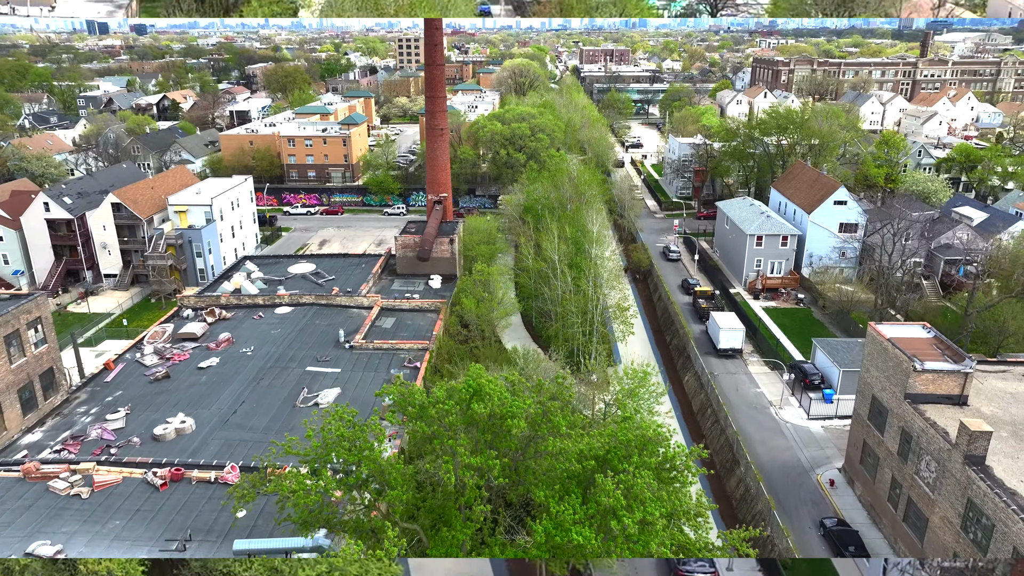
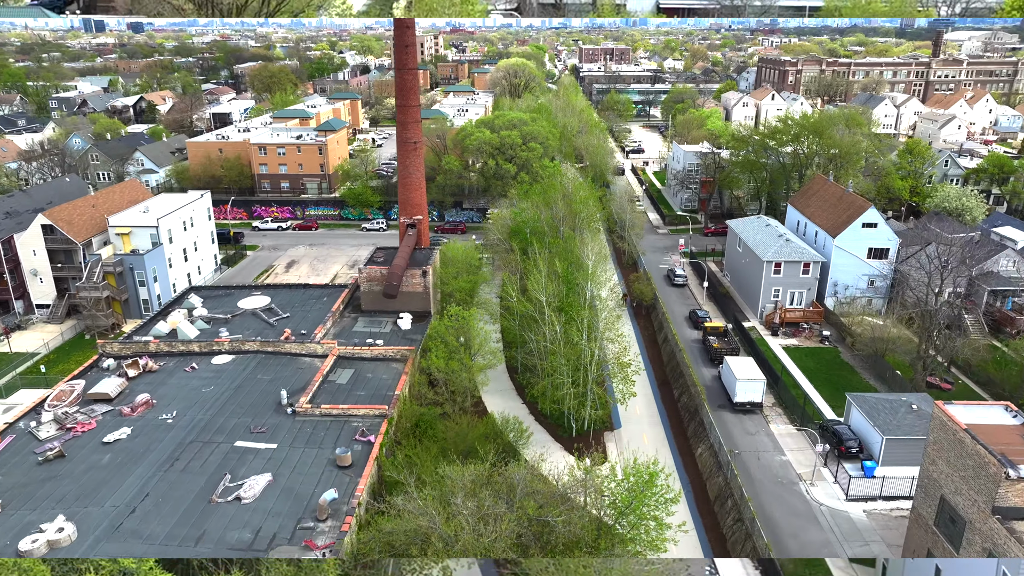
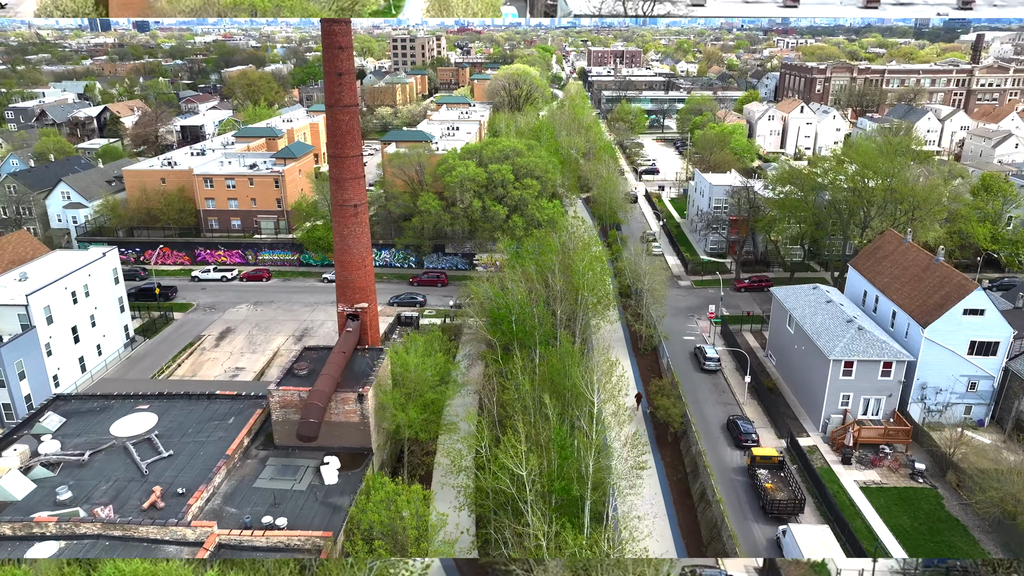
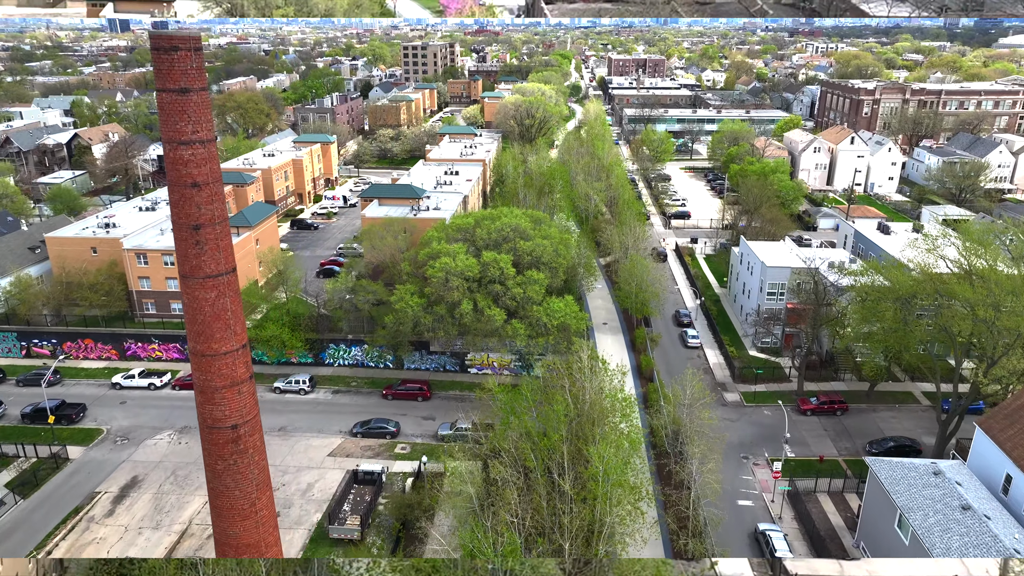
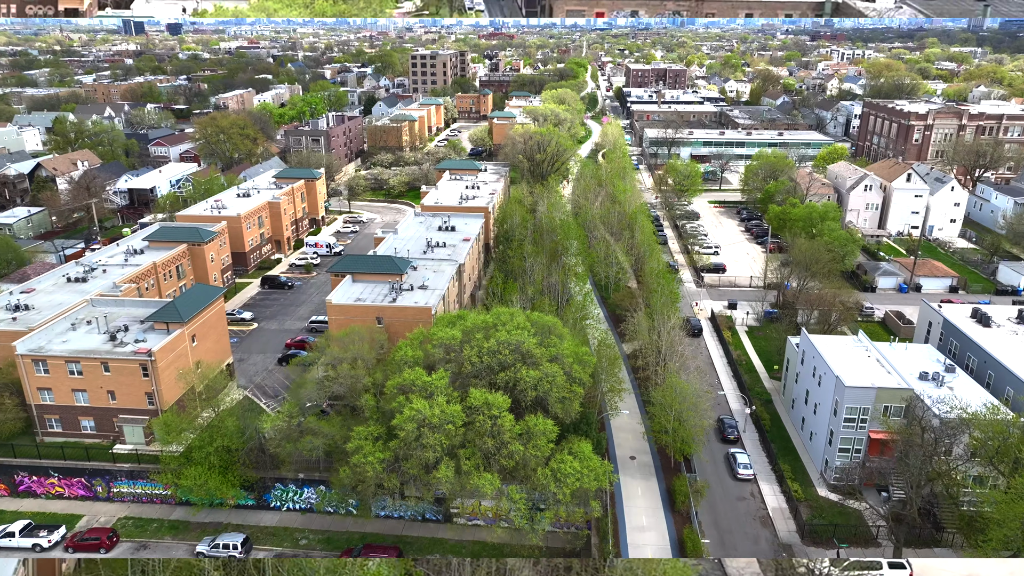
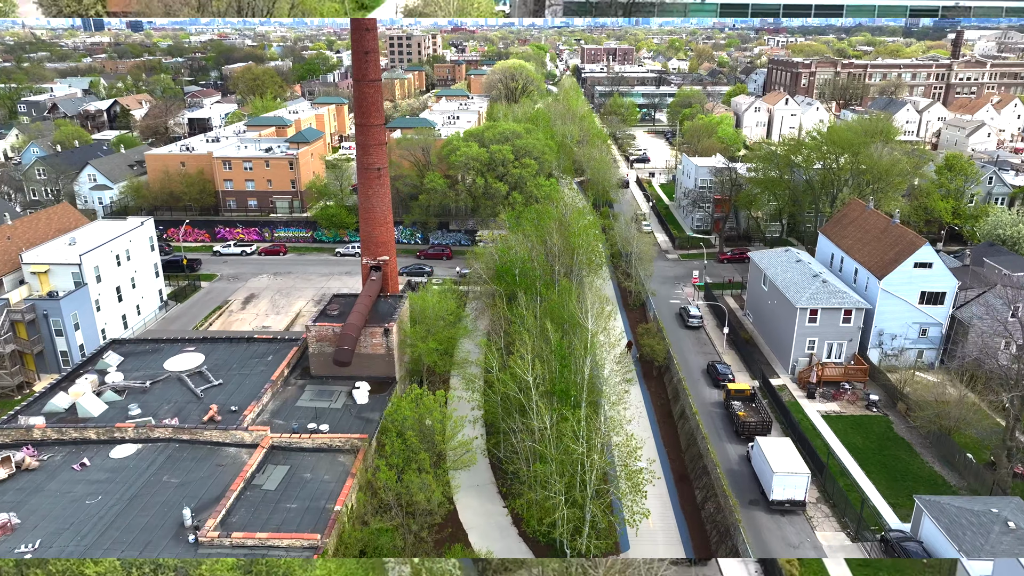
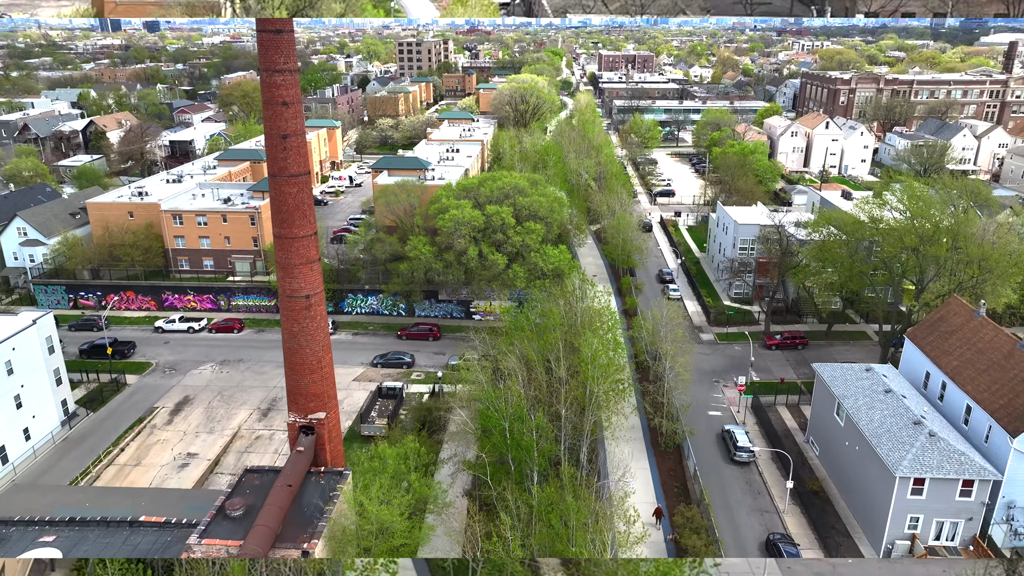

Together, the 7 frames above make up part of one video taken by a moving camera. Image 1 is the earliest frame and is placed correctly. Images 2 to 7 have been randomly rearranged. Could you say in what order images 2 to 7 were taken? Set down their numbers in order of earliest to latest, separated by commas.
2, 6, 3, 7, 4, 5
